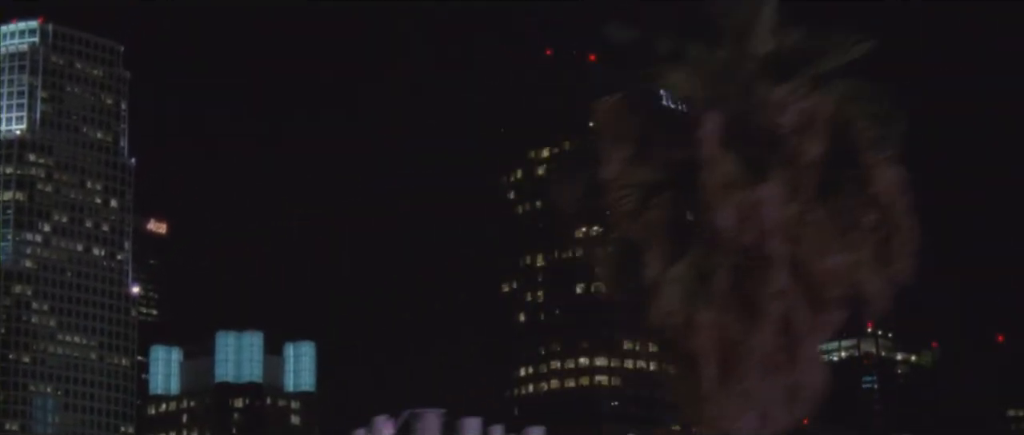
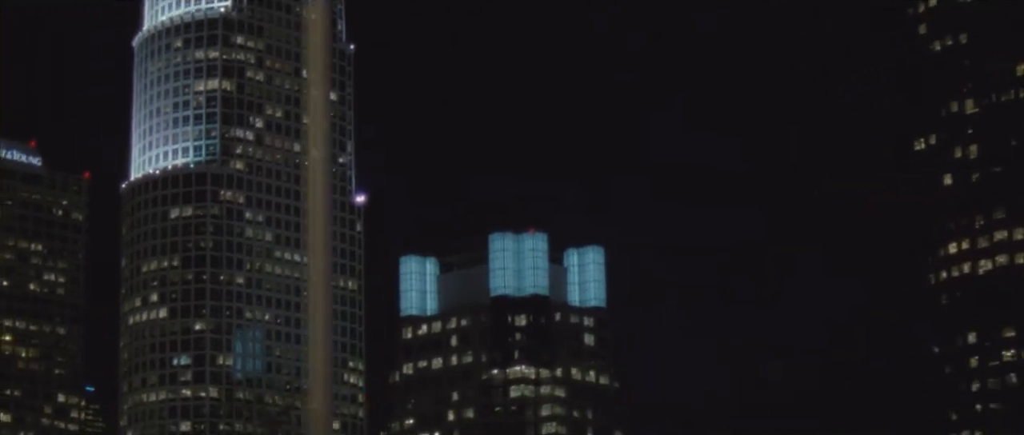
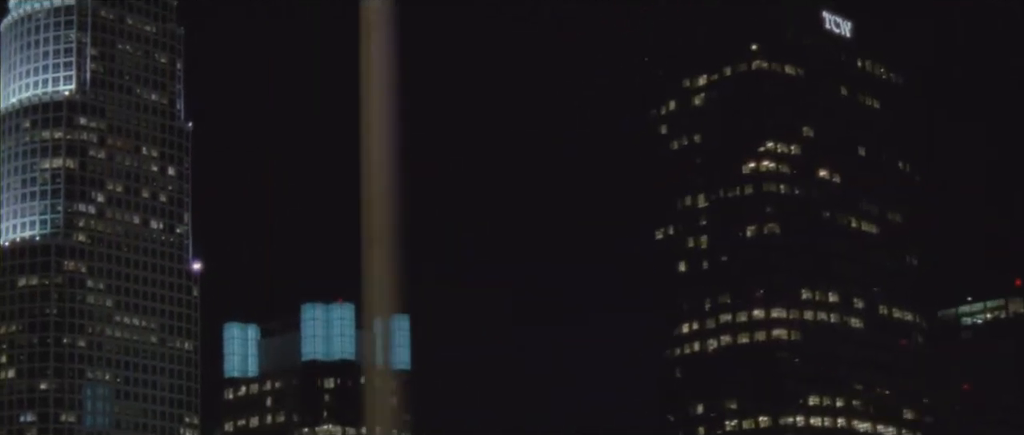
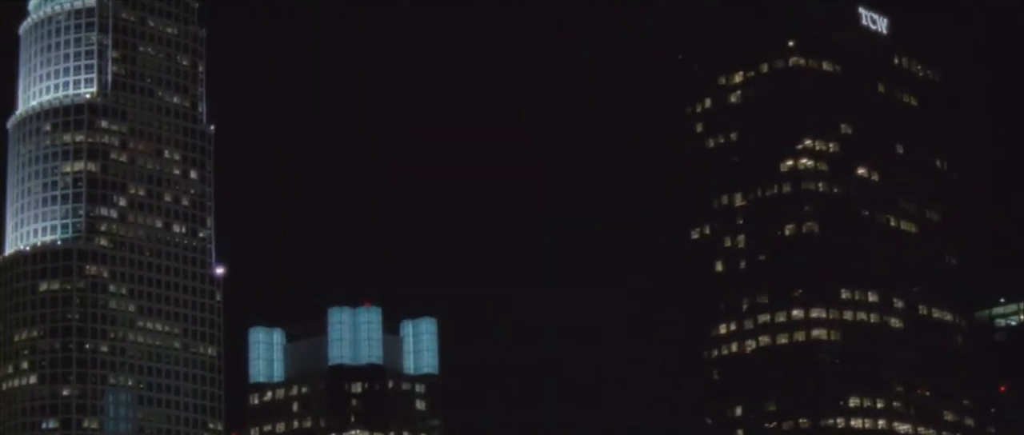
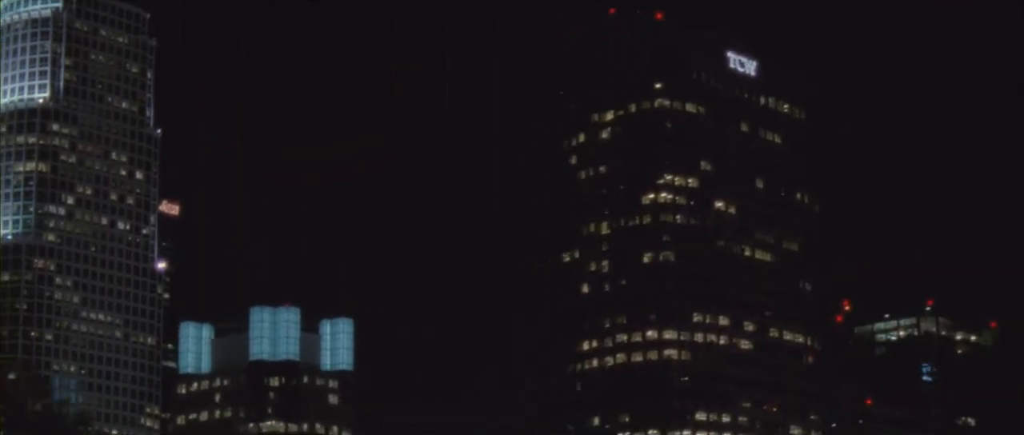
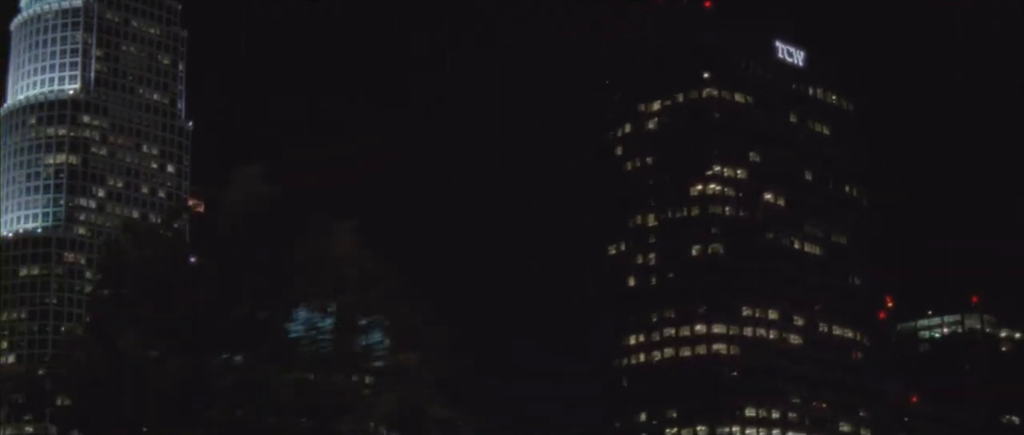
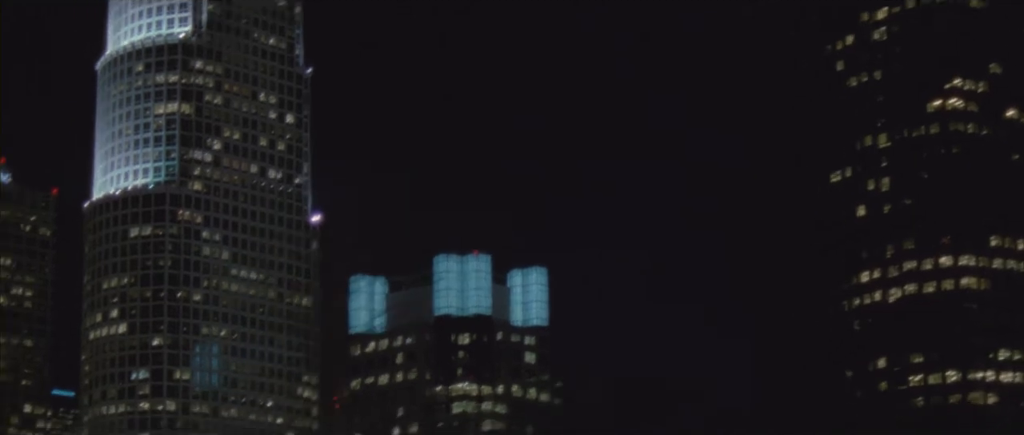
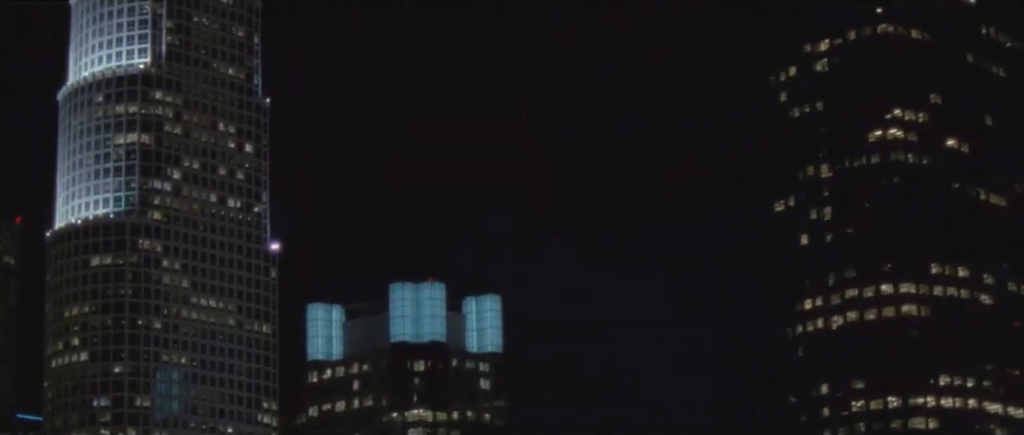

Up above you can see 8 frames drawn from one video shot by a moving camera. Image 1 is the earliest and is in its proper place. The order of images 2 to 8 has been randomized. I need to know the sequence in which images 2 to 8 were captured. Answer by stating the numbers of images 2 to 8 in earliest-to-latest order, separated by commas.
5, 6, 3, 4, 8, 7, 2
